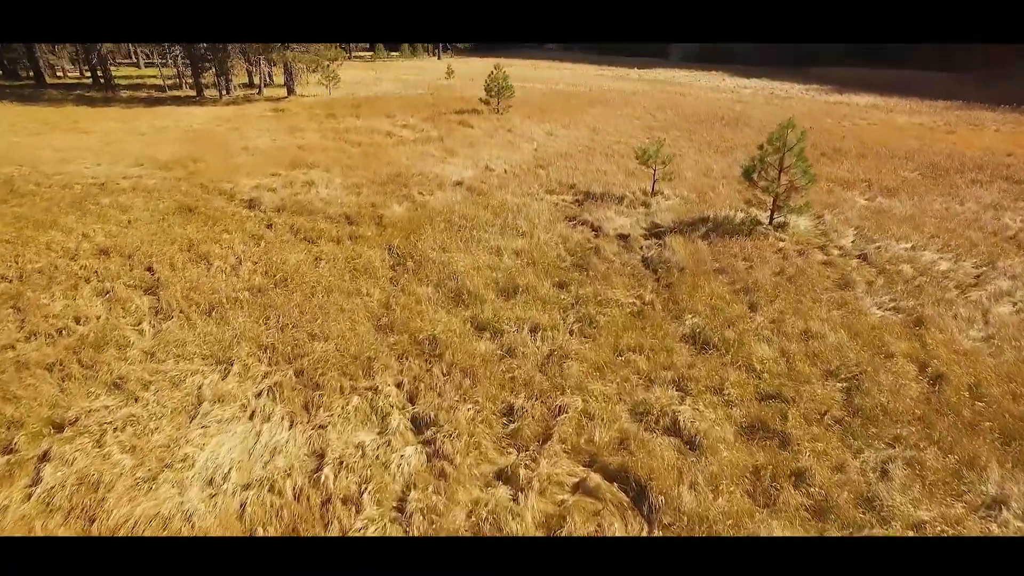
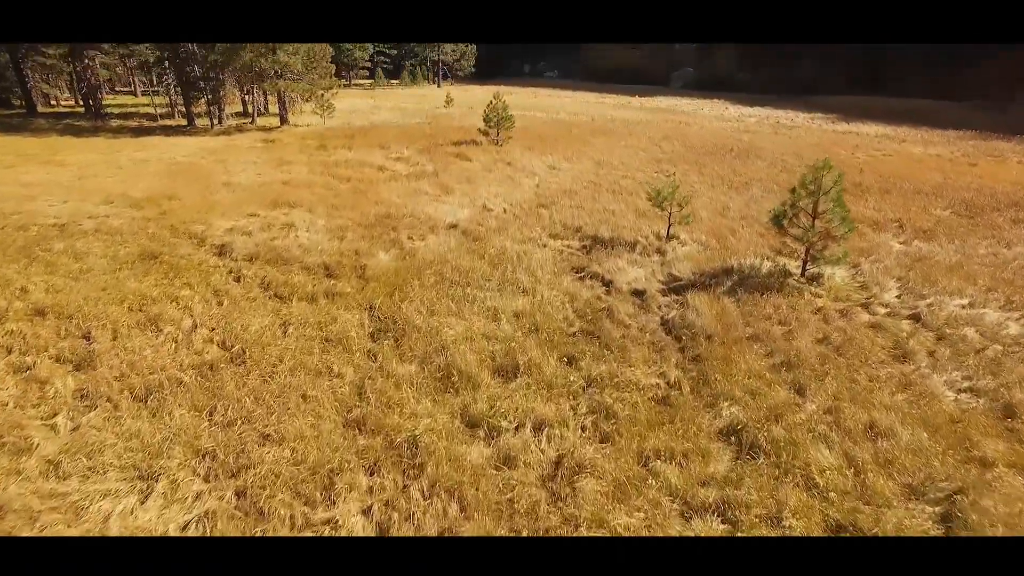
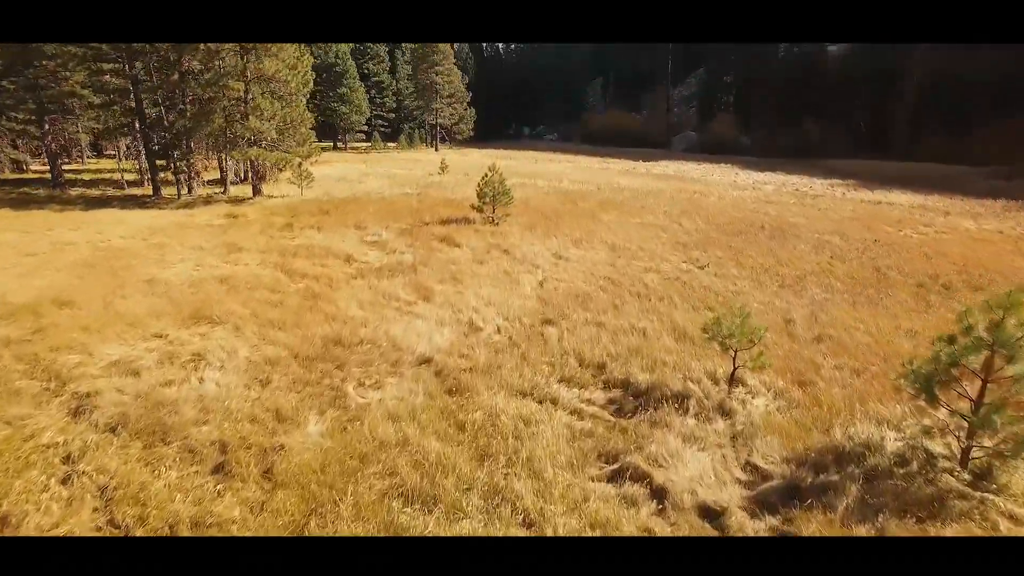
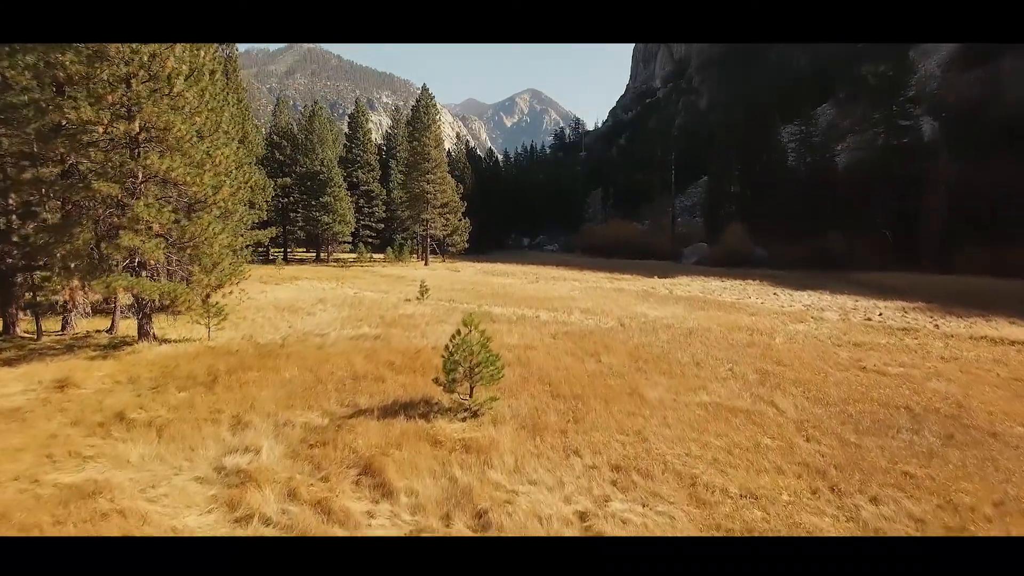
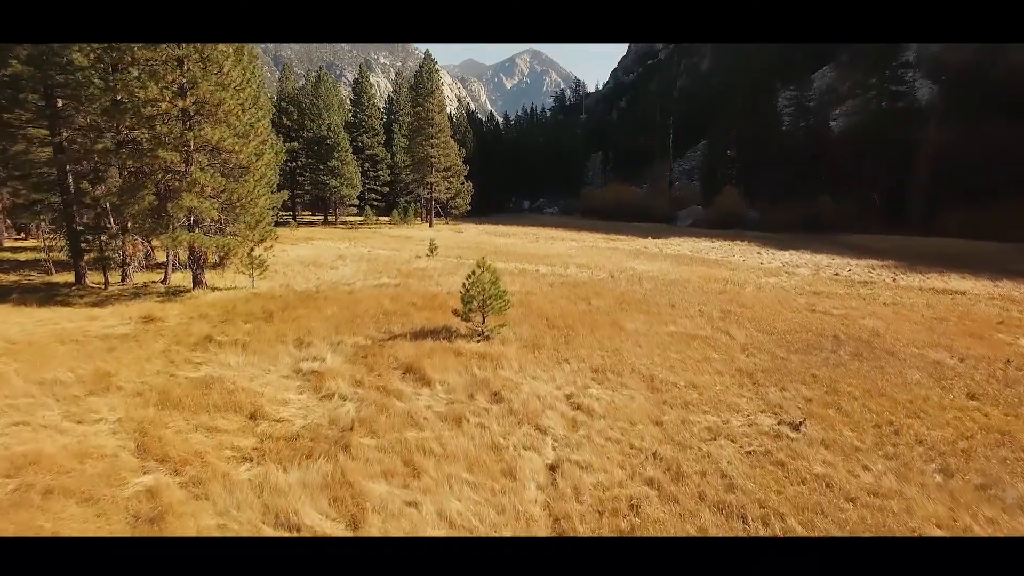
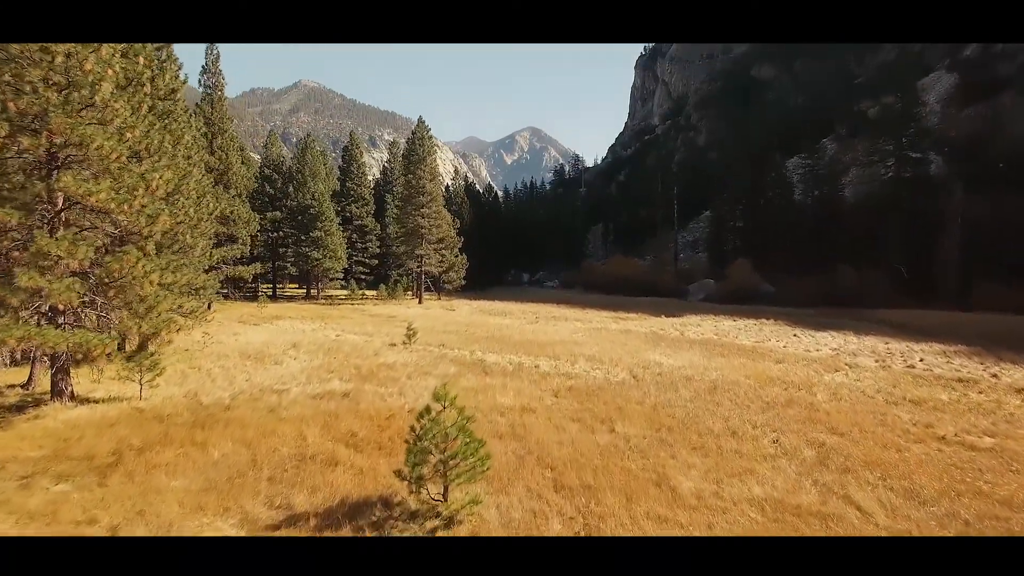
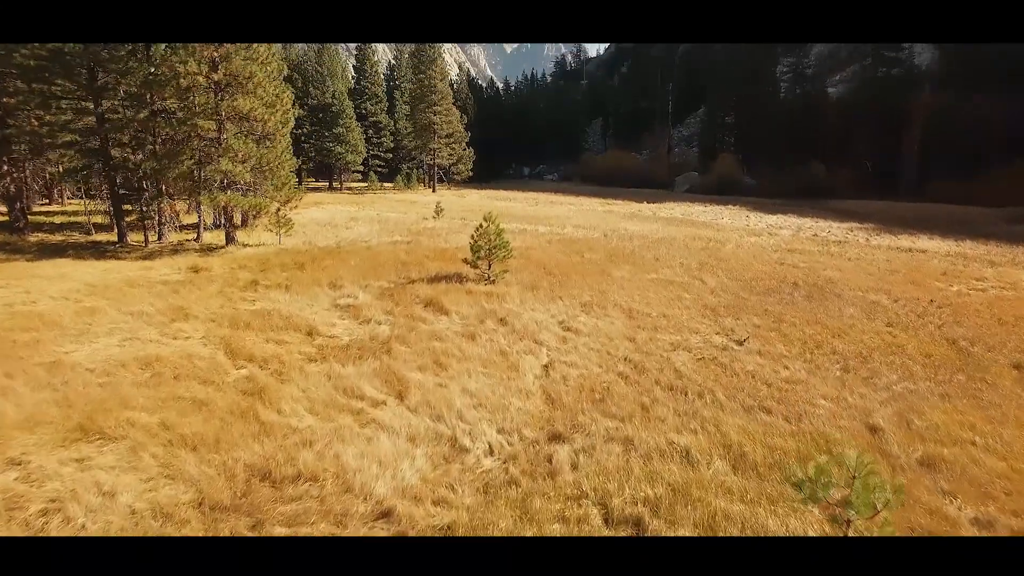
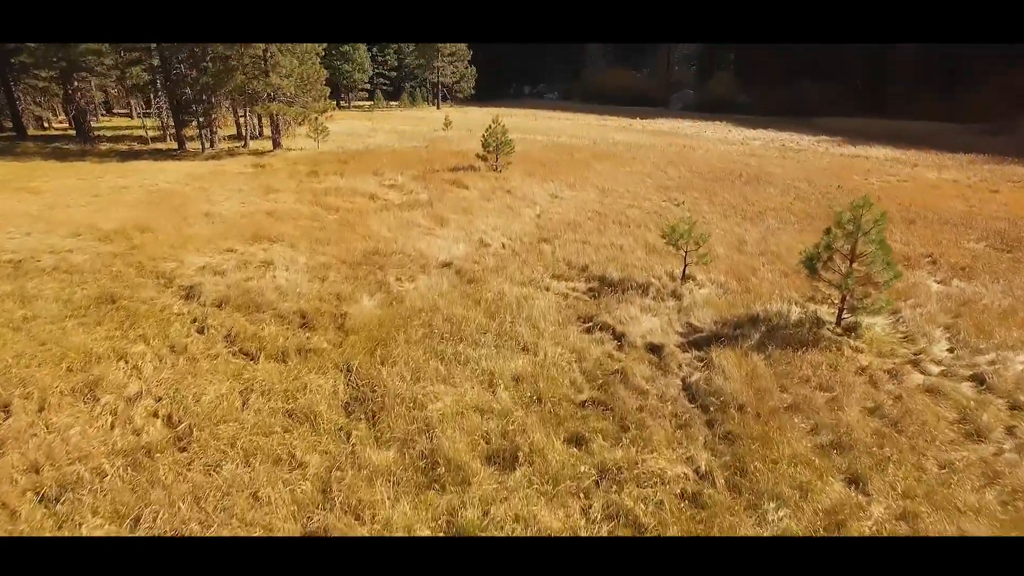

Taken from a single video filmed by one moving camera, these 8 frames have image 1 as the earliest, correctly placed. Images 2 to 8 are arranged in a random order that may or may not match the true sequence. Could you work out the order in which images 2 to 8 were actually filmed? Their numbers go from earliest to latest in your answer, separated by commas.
2, 8, 3, 7, 5, 4, 6
